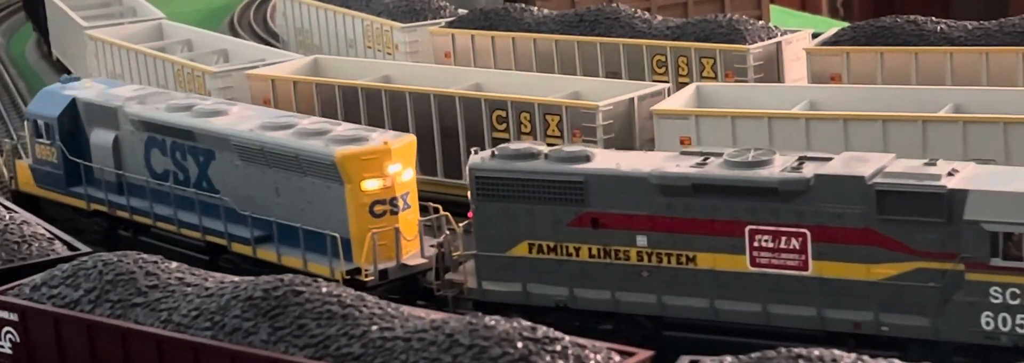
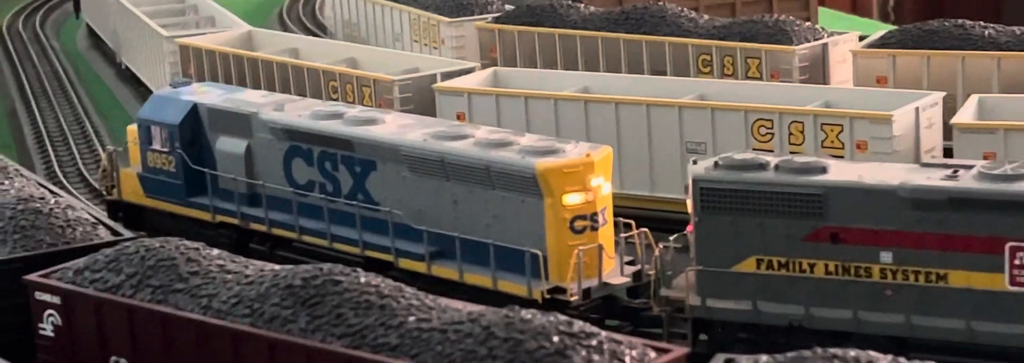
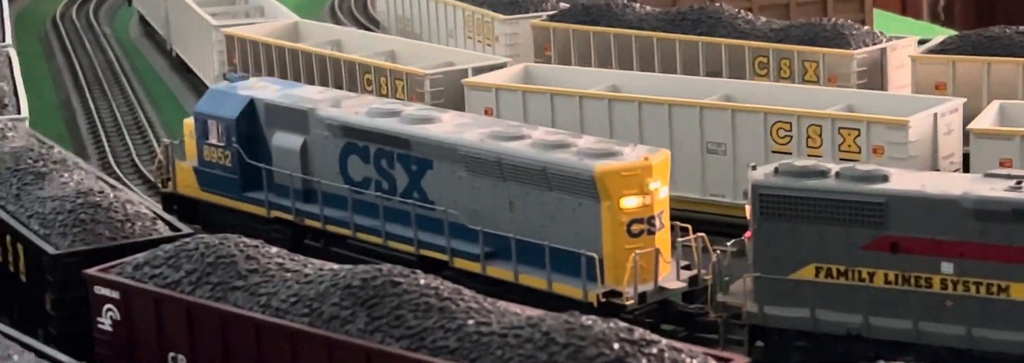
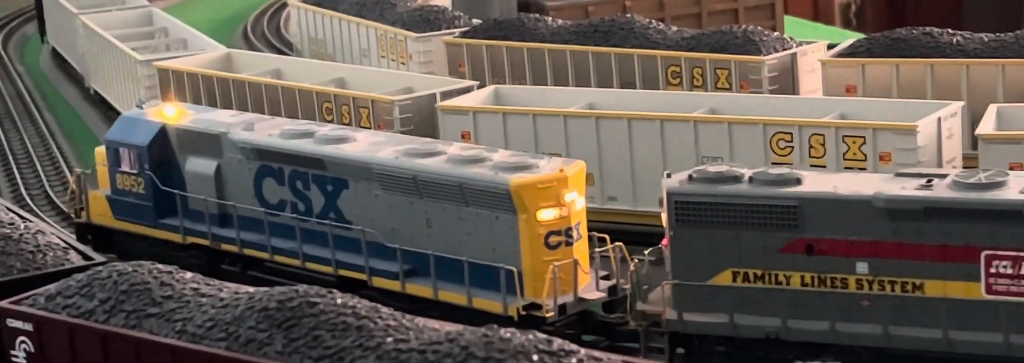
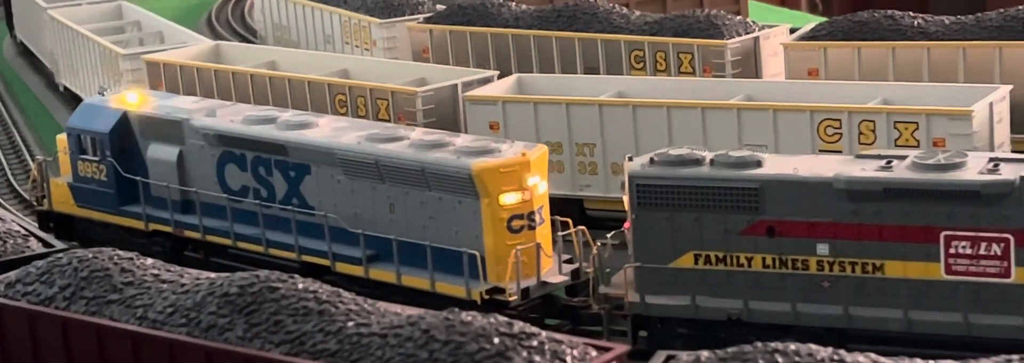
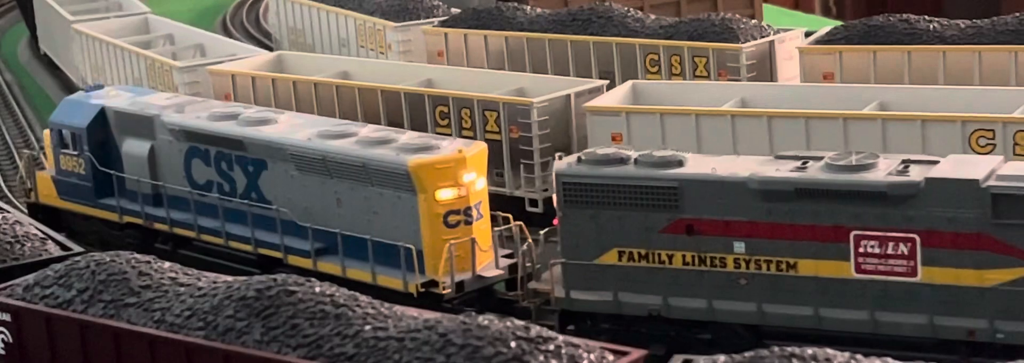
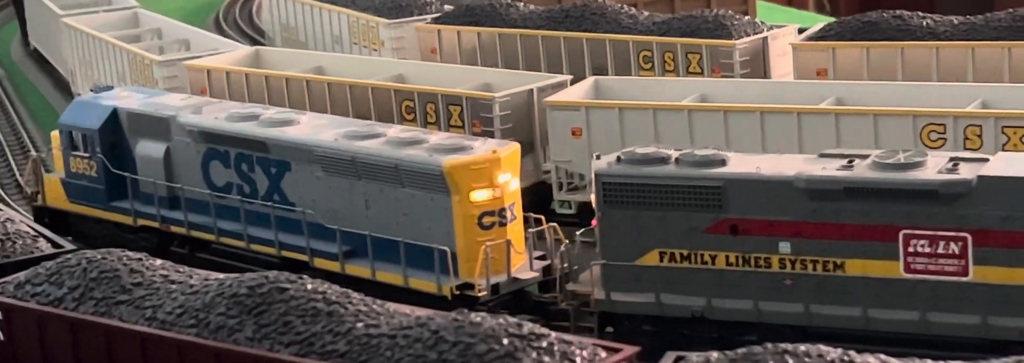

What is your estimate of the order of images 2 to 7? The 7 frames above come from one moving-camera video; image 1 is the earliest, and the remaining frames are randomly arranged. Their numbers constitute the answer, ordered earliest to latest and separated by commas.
6, 7, 5, 4, 2, 3
